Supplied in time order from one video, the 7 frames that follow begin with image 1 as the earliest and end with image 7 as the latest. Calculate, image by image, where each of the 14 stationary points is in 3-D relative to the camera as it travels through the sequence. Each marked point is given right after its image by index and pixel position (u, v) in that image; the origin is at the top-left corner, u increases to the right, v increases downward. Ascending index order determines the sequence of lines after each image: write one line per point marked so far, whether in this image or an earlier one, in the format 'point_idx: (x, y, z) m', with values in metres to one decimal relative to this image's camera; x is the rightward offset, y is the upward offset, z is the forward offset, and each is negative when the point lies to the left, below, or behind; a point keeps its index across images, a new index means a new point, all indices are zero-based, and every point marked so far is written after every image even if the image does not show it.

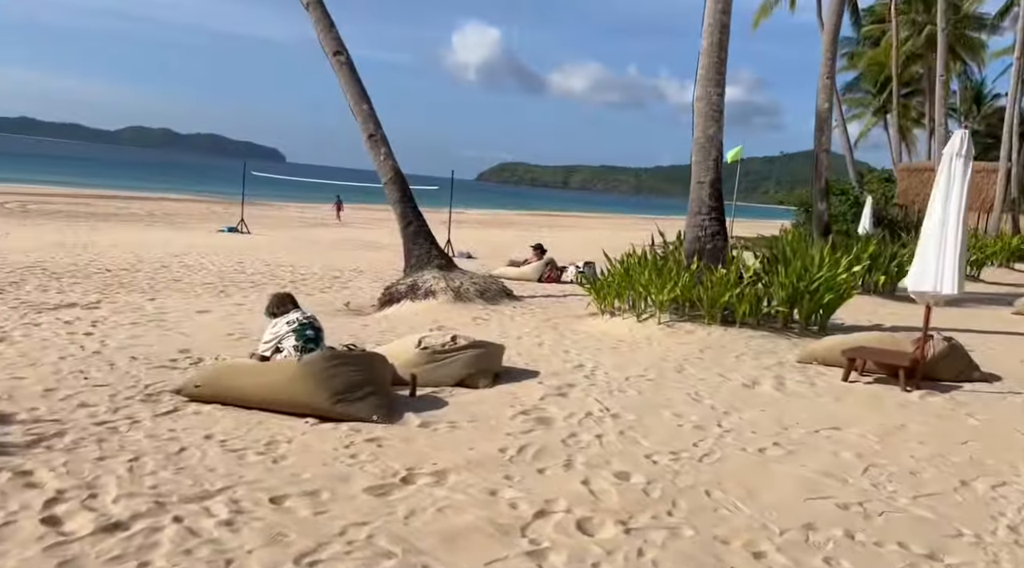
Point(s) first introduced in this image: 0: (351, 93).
0: (-1.6, +2.0, +8.2) m
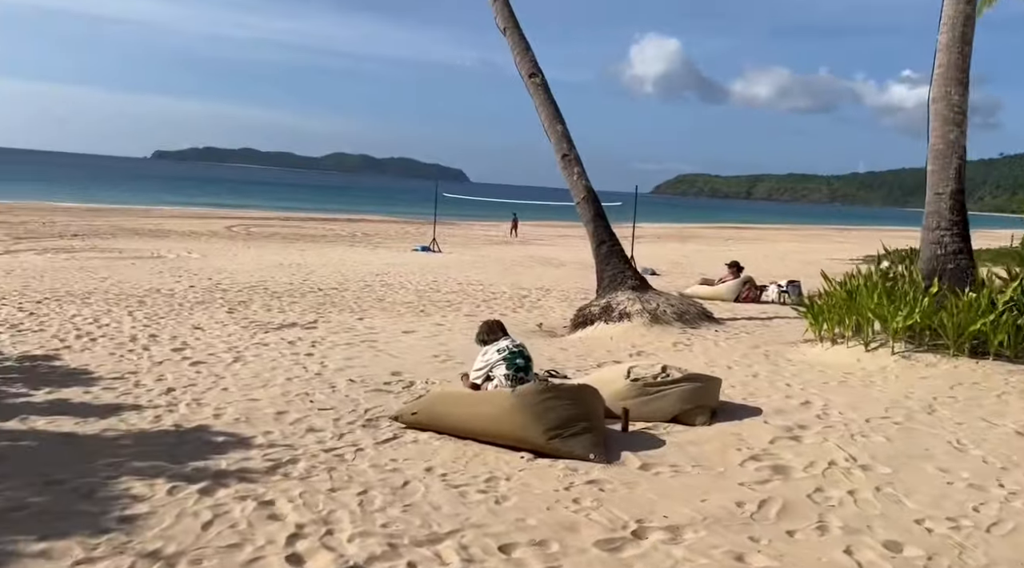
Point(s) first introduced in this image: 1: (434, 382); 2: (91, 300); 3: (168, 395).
0: (+0.3, +1.7, +8.2) m
1: (-0.5, -0.6, +5.4) m
2: (-5.5, -0.2, +10.8) m
3: (-2.1, -0.7, +5.1) m
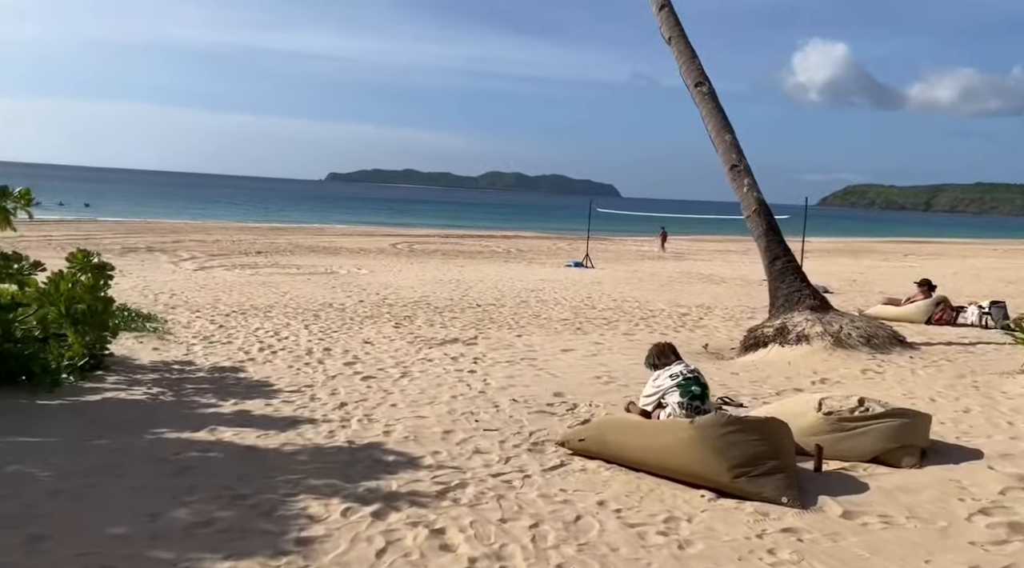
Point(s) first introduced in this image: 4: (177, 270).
0: (+1.9, +1.5, +7.9) m
1: (+0.6, -0.8, +5.2) m
2: (-3.4, -0.4, +11.5) m
3: (-1.1, -0.8, +5.3) m
4: (-6.8, +0.3, +16.5) m
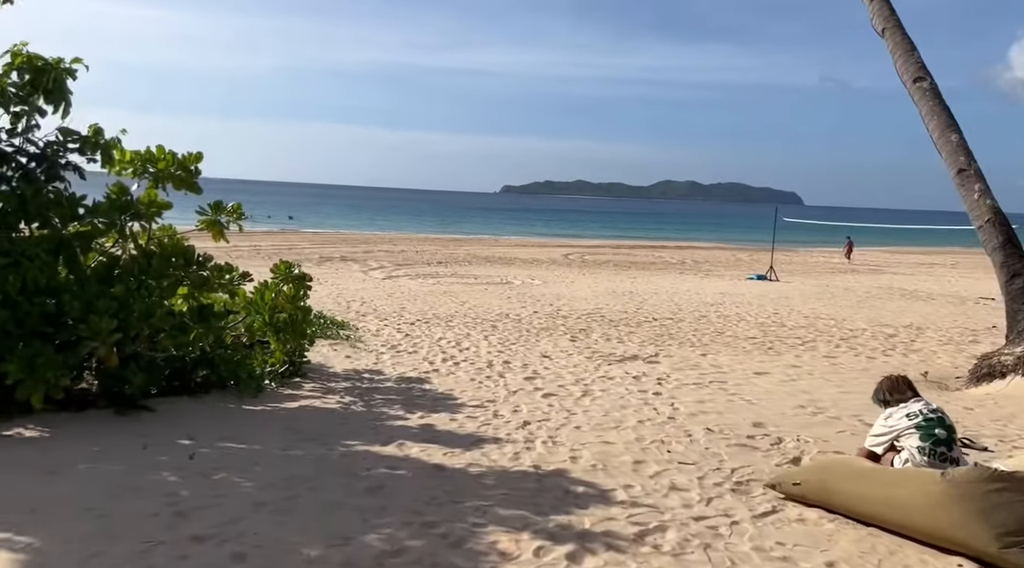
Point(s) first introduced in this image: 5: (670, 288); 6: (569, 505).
0: (+3.6, +1.4, +7.1) m
1: (+1.7, -0.9, +4.7) m
2: (-0.8, -0.6, +11.6) m
3: (+0.1, -0.9, +5.1) m
4: (-3.1, +0.1, +17.2) m
5: (+3.7, -0.1, +19.6) m
6: (+0.2, -0.9, +3.5) m
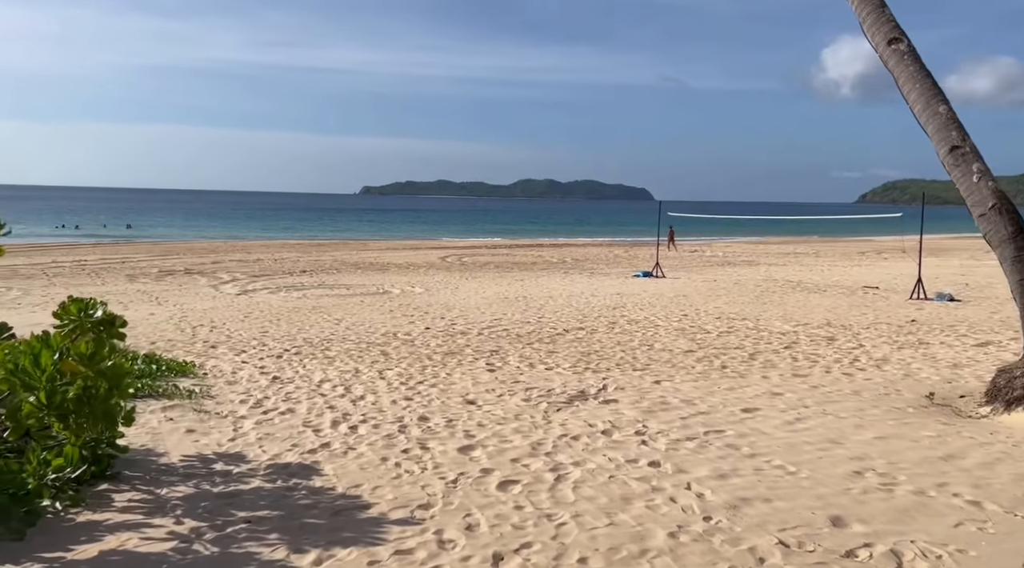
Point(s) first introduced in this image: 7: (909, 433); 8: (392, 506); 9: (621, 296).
0: (+3.0, +1.3, +5.6) m
1: (+1.6, -1.0, +3.0) m
2: (-2.0, -0.8, +9.4) m
3: (-0.1, -1.1, +3.1) m
4: (-5.2, -0.2, +14.6) m
5: (+1.1, -0.2, +18.1) m
6: (+0.4, -1.1, +1.6) m
7: (+2.5, -1.0, +5.3) m
8: (-0.5, -1.0, +3.7) m
9: (+2.4, -0.3, +17.8) m
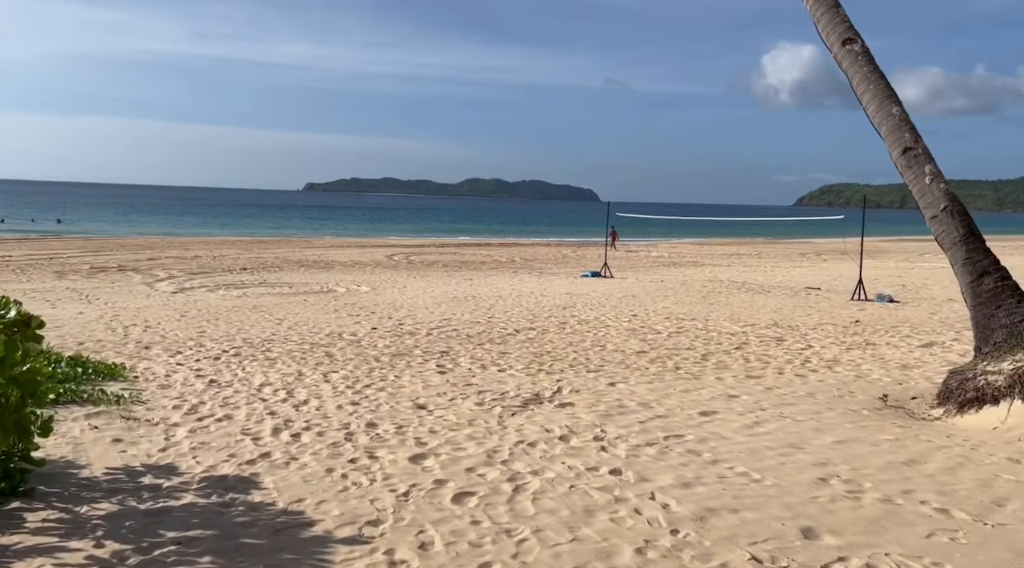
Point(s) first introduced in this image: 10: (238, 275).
0: (+2.7, +1.3, +5.6) m
1: (+1.4, -1.0, +2.9) m
2: (-2.6, -0.8, +9.0) m
3: (-0.2, -1.1, +2.9) m
4: (-6.1, -0.2, +14.0) m
5: (0.0, -0.1, +17.9) m
6: (+0.3, -1.1, +1.3) m
7: (+2.2, -1.0, +5.2) m
8: (-0.7, -1.0, +3.4) m
9: (+1.3, -0.3, +17.7) m
10: (-5.8, +0.2, +17.4) m
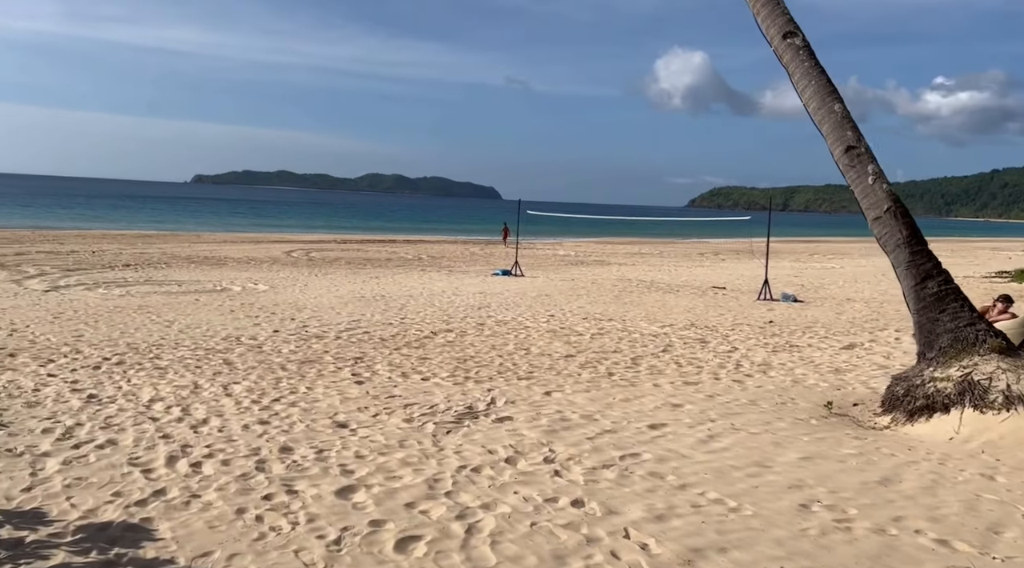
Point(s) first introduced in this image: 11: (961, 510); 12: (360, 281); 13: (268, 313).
0: (+2.3, +1.3, +5.3) m
1: (+1.4, -1.0, +2.5) m
2: (-3.4, -0.8, +8.1) m
3: (-0.3, -1.1, +2.3) m
4: (-7.4, -0.1, +12.6) m
5: (-1.8, -0.1, +17.2) m
6: (+0.4, -1.1, +0.8) m
7: (+1.9, -1.0, +4.9) m
8: (-0.8, -1.0, +2.8) m
9: (-0.5, -0.3, +17.2) m
10: (-7.5, +0.2, +16.1) m
11: (+2.0, -1.0, +3.8) m
12: (-3.2, 0.0, +17.9) m
13: (-3.6, -0.4, +12.3) m
